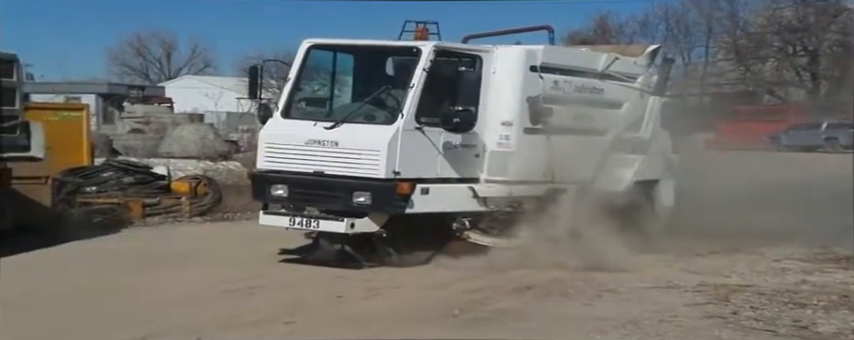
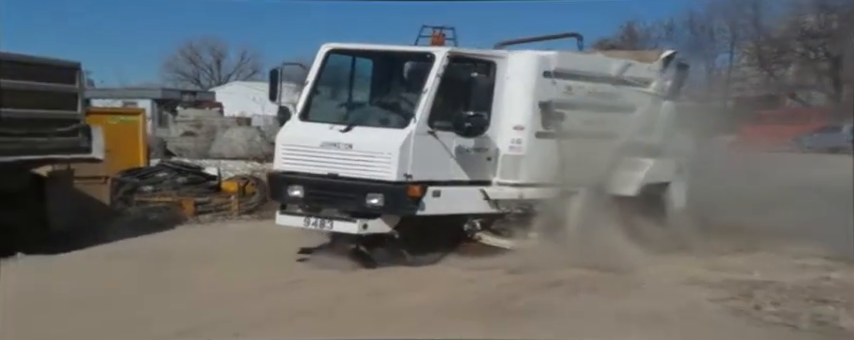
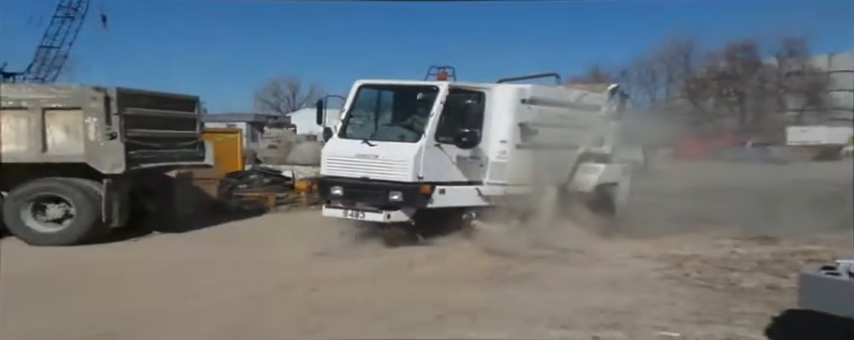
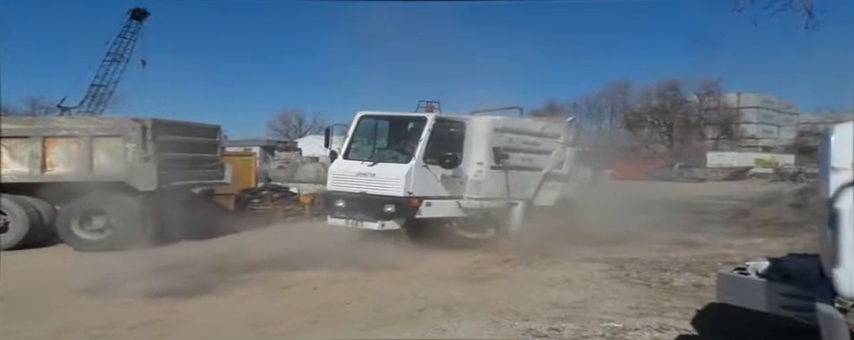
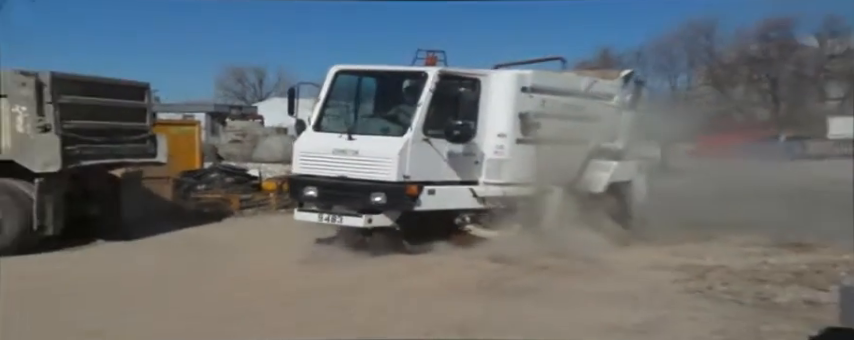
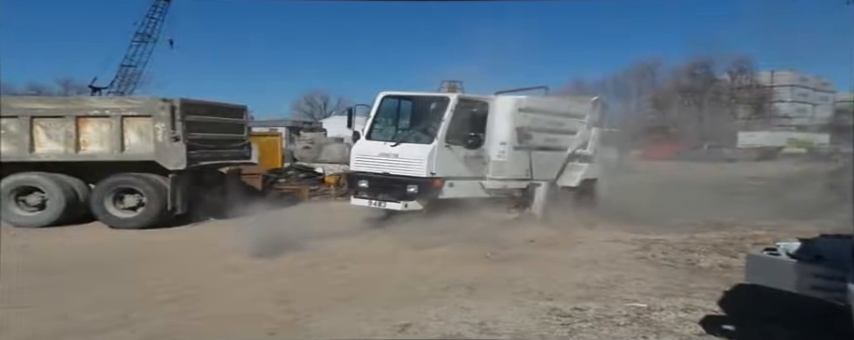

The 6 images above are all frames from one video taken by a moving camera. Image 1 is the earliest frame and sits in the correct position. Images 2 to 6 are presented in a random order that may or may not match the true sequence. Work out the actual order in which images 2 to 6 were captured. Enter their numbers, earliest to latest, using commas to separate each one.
2, 5, 3, 6, 4
